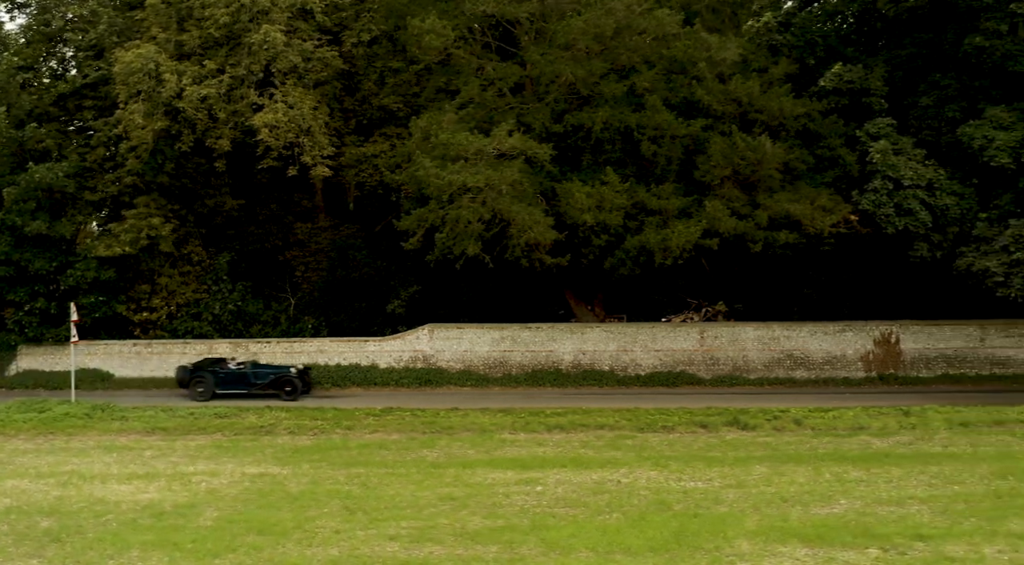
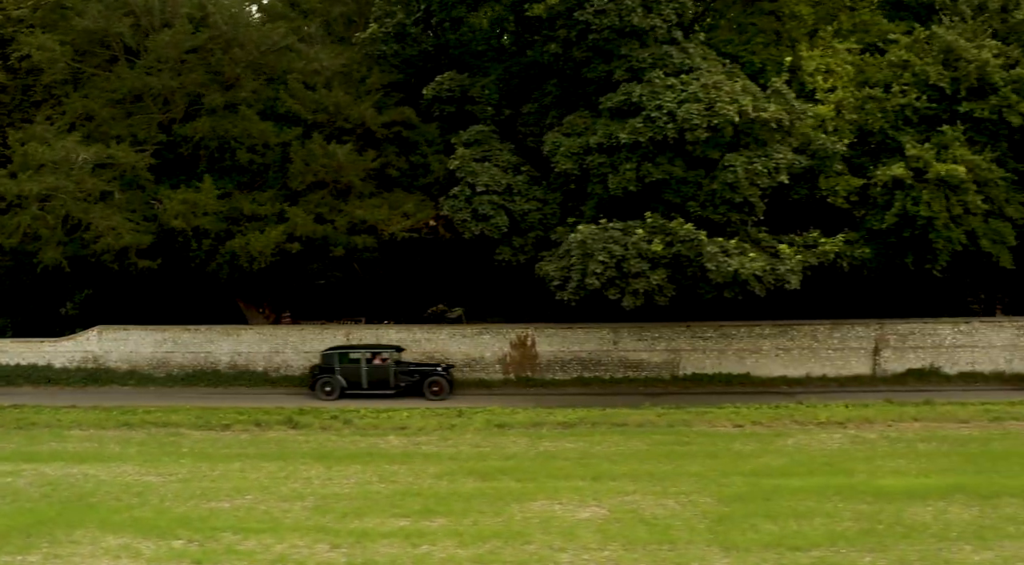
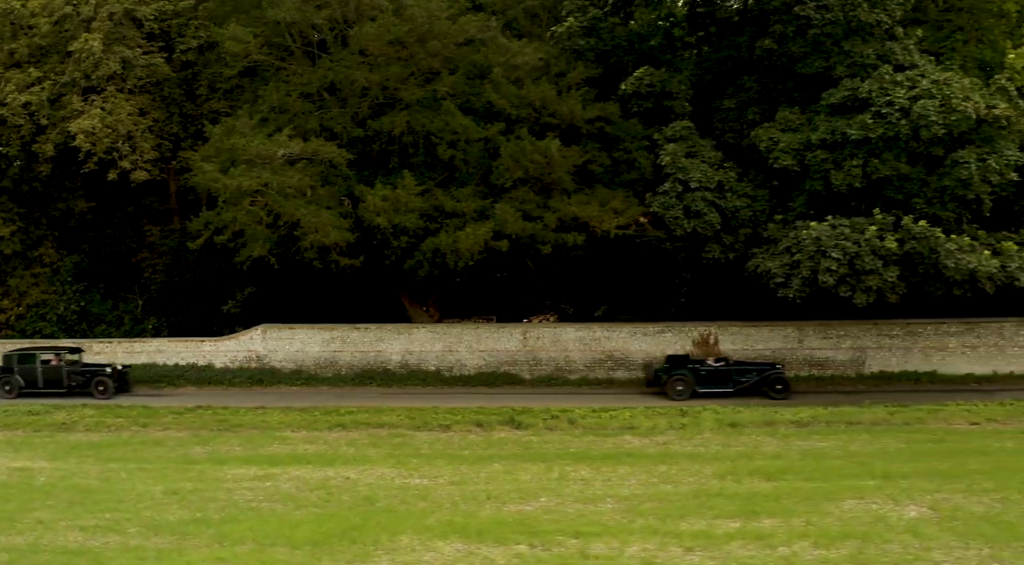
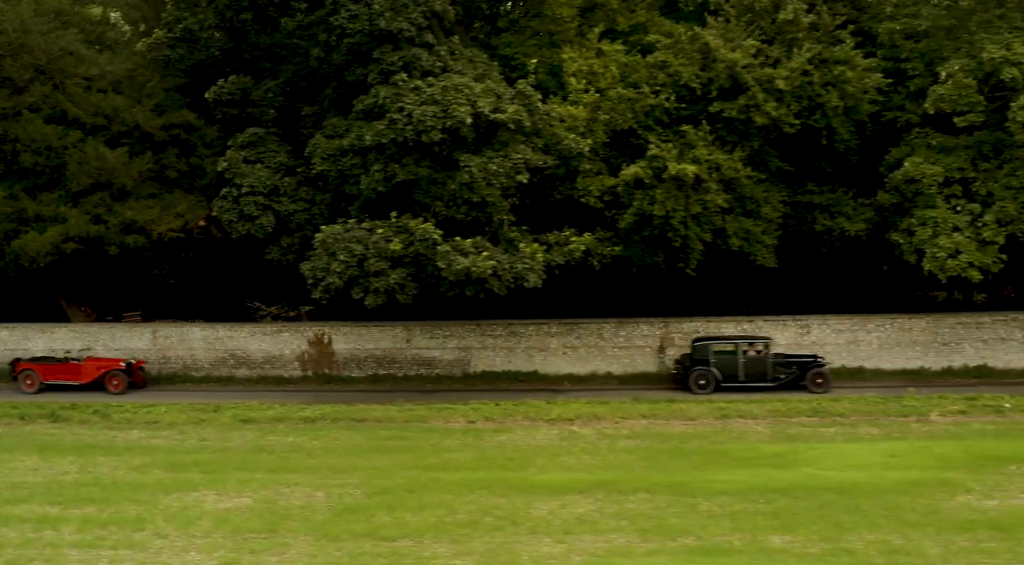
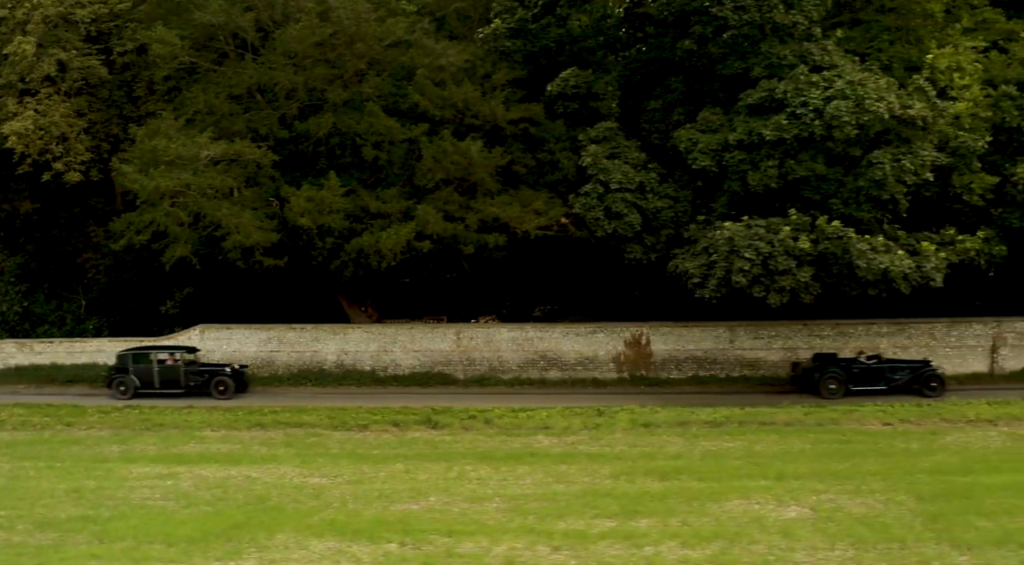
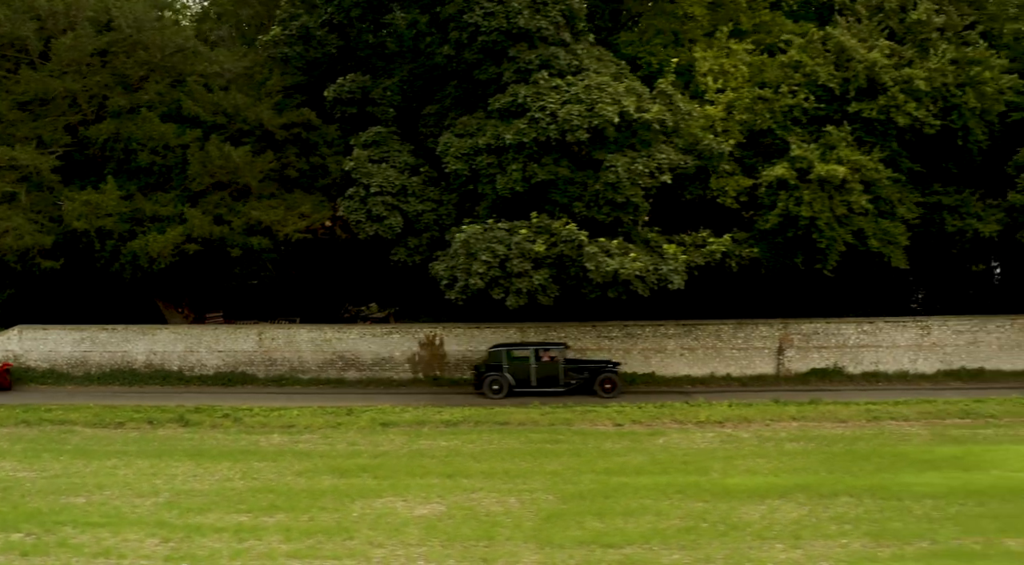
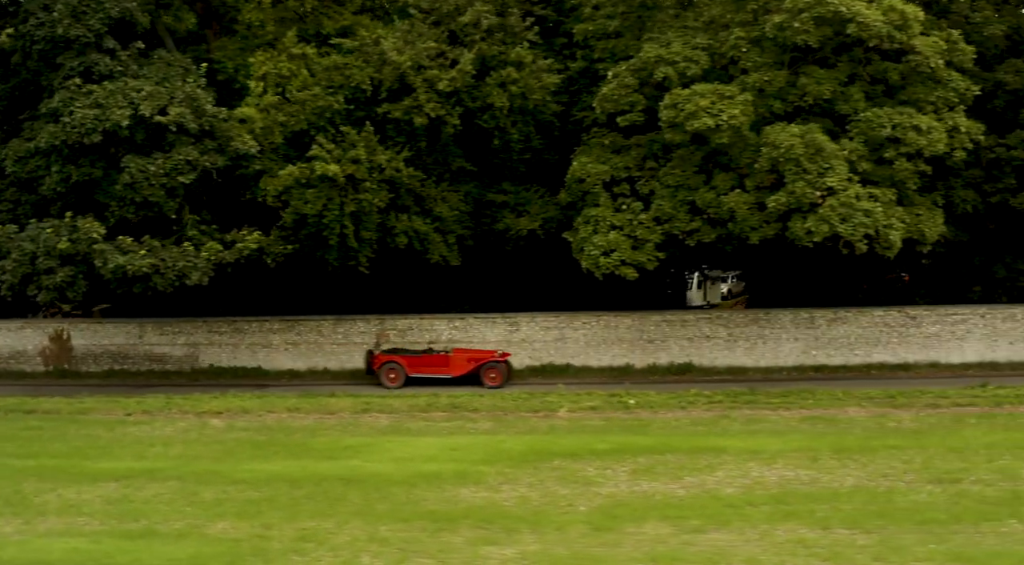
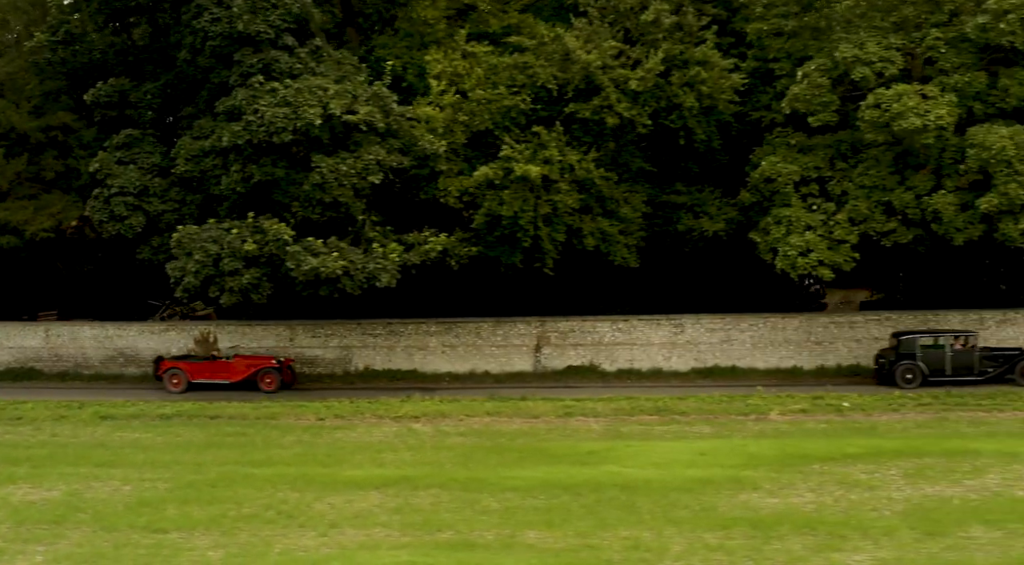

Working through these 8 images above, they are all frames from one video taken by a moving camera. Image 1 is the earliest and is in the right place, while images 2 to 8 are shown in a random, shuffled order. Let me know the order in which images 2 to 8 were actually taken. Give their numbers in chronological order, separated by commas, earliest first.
3, 5, 2, 6, 4, 8, 7
